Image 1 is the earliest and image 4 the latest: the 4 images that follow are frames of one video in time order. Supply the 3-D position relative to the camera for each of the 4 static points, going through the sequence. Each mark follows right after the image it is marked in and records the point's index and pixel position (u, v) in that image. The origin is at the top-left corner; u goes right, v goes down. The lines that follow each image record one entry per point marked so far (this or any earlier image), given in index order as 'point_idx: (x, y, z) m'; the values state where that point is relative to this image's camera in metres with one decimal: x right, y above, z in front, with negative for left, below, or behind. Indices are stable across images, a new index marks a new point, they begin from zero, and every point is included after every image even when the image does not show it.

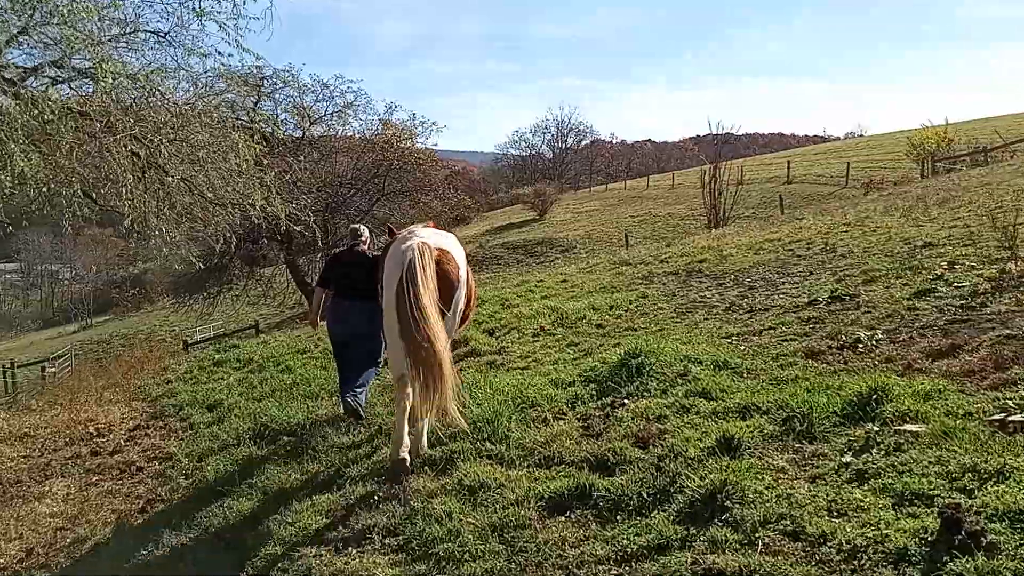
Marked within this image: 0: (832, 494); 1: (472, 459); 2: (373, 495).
0: (+1.2, -0.8, +3.3) m
1: (-0.2, -0.9, +4.6) m
2: (-0.7, -1.1, +4.5) m
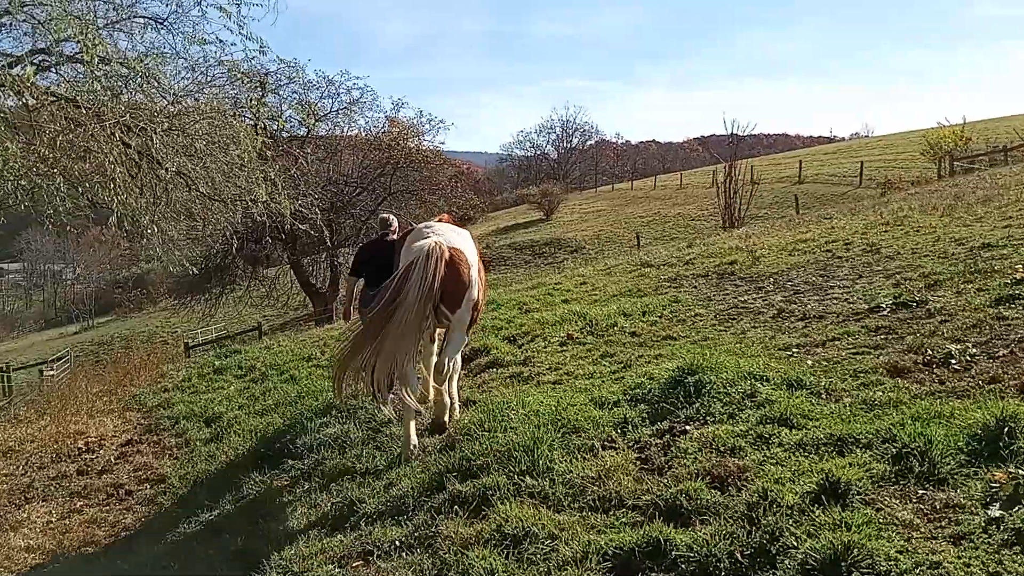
0: (+1.4, -0.8, +2.5) m
1: (0.0, -0.9, +3.9) m
2: (-0.5, -1.1, +3.8) m
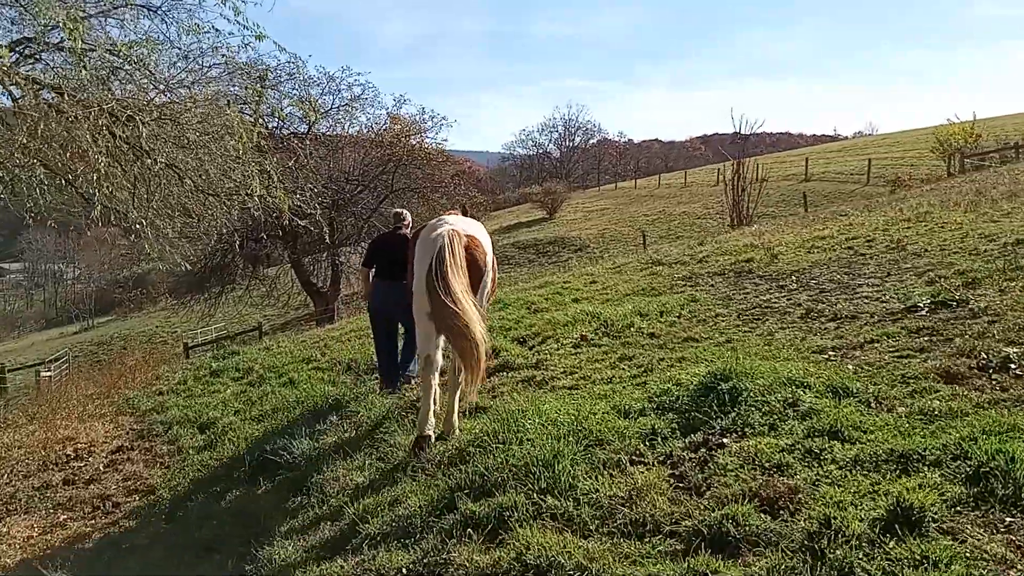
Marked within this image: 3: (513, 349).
0: (+1.5, -0.8, +2.1) m
1: (+0.1, -0.9, +3.5) m
2: (-0.4, -1.1, +3.4) m
3: (0.0, -0.5, +7.4) m
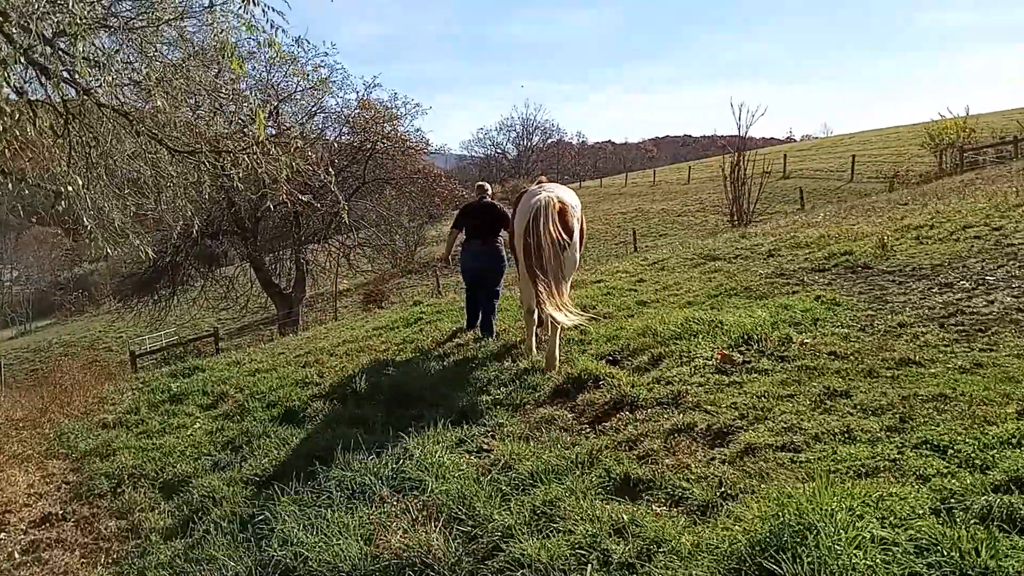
0: (+2.4, -0.8, 0.0) m
1: (+0.9, -0.9, +1.3) m
2: (+0.4, -1.1, +1.2) m
3: (+0.6, -0.5, +5.2) m
